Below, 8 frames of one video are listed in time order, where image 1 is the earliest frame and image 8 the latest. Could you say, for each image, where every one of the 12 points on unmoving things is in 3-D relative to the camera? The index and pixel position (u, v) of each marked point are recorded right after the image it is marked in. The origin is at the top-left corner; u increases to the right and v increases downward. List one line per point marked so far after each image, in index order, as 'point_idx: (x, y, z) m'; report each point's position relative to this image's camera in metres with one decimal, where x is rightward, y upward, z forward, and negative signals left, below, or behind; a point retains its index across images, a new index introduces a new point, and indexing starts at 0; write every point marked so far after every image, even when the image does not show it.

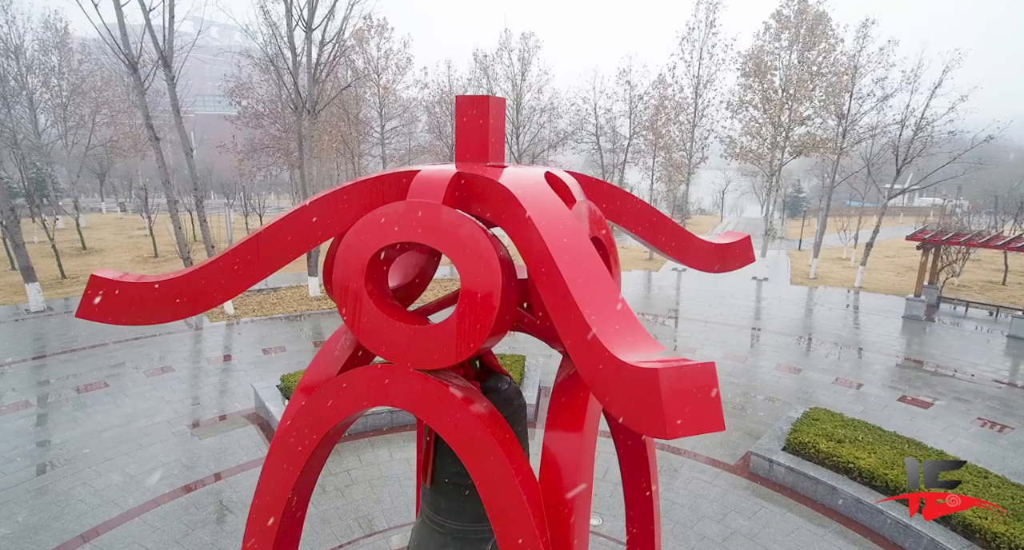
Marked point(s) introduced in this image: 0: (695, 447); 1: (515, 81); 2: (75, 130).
0: (+2.8, -2.6, +9.1) m
1: (0.0, +4.9, +15.0) m
2: (-14.9, +4.8, +20.0) m
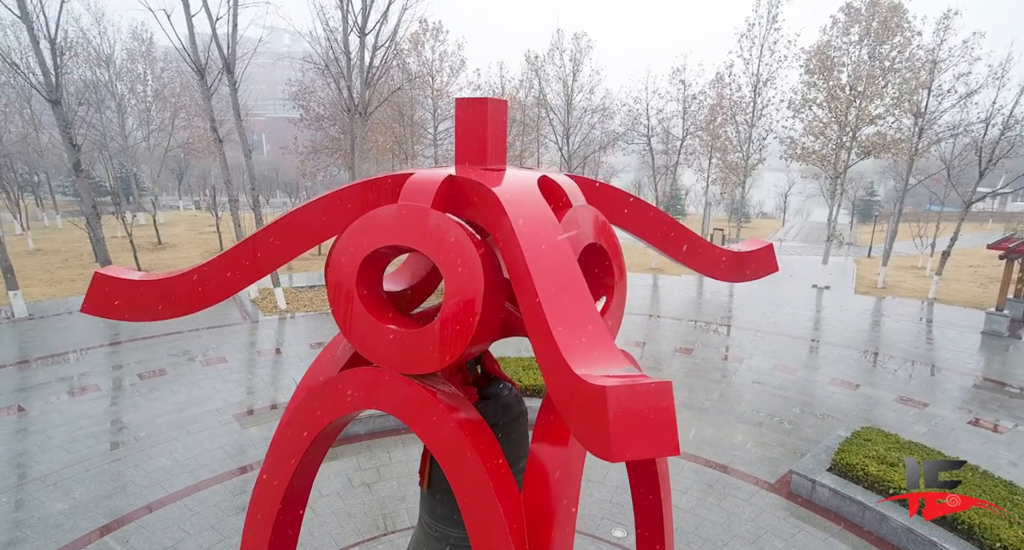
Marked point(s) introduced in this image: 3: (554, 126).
0: (+3.3, -2.8, +8.8) m
1: (+1.3, +4.8, +14.9) m
2: (-13.0, +5.1, +21.5) m
3: (+1.1, +4.7, +18.8) m
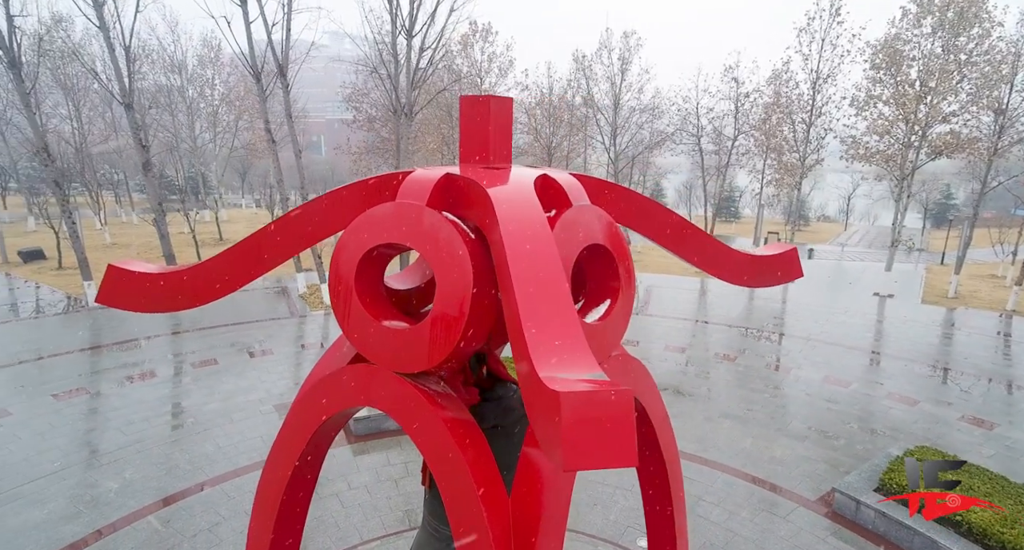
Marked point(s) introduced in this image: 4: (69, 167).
0: (+3.7, -2.8, +8.4) m
1: (+2.5, +4.8, +14.7) m
2: (-11.1, +5.4, +22.7) m
3: (+2.6, +4.6, +18.6) m
4: (-11.8, +2.9, +15.8) m
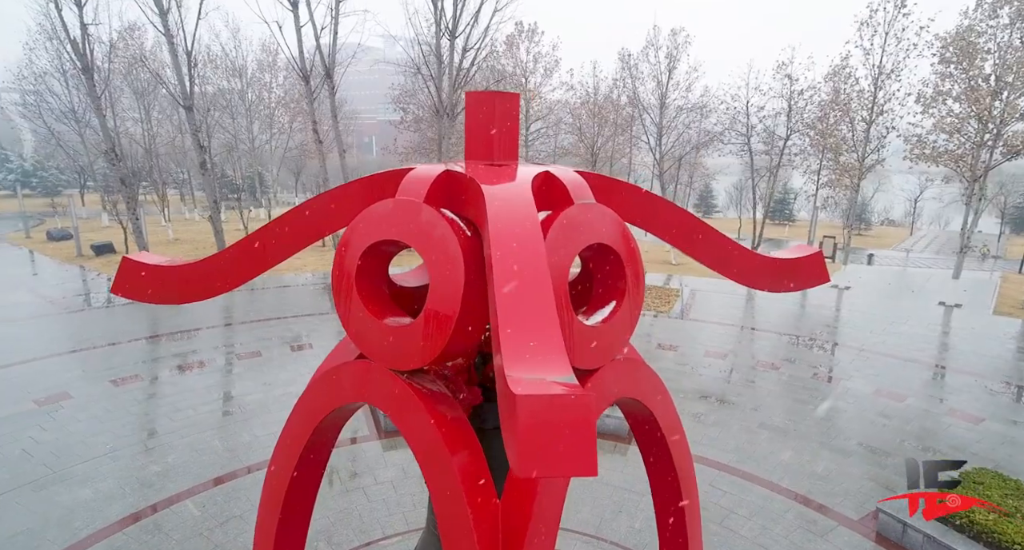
0: (+4.0, -2.9, +8.0) m
1: (+3.5, +4.7, +14.3) m
2: (-9.2, +5.5, +23.6) m
3: (+4.1, +4.5, +18.2) m
4: (-10.6, +3.1, +16.8) m
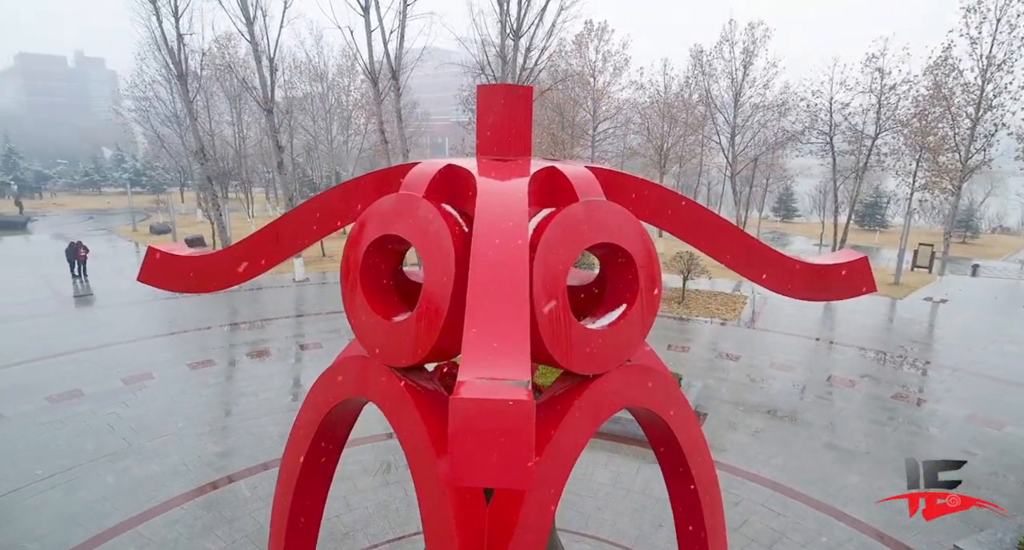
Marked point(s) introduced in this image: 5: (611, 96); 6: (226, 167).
0: (+4.5, -3.0, +7.3) m
1: (+5.1, +4.6, +13.6) m
2: (-6.2, +5.6, +24.5) m
3: (+6.1, +4.4, +17.4) m
4: (-8.6, +3.3, +18.0) m
5: (+3.1, +5.5, +18.4) m
6: (-8.6, +3.3, +18.0) m
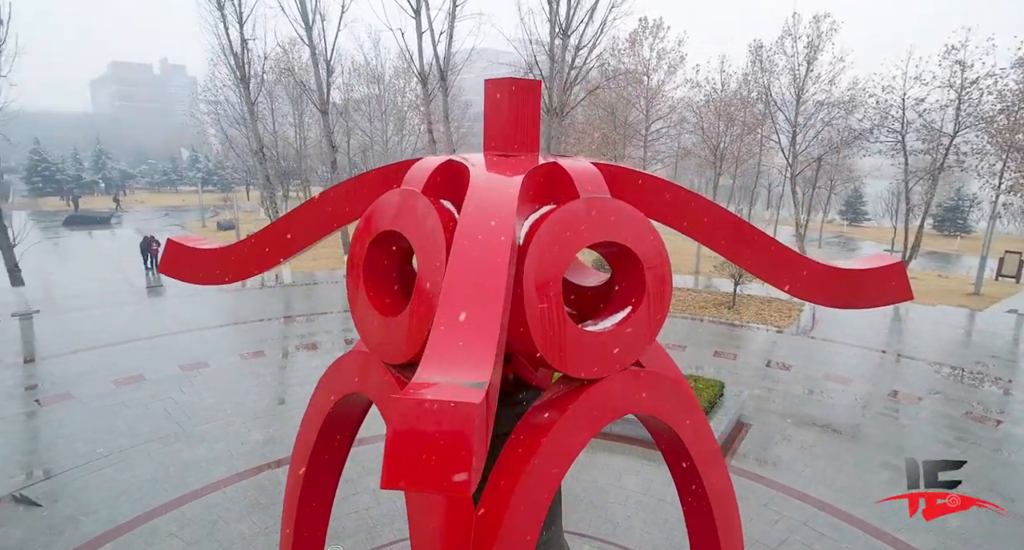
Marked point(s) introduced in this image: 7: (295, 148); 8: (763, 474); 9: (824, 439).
0: (+4.8, -3.2, +6.7) m
1: (+6.2, +4.4, +12.9) m
2: (-3.9, +5.7, +24.9) m
3: (+7.6, +4.2, +16.6) m
4: (-7.1, +3.4, +18.6) m
5: (+4.7, +5.4, +17.9) m
6: (-7.0, +3.4, +18.7) m
7: (-7.0, +4.1, +19.2) m
8: (+3.4, -2.7, +8.1) m
9: (+4.8, -2.5, +9.1) m
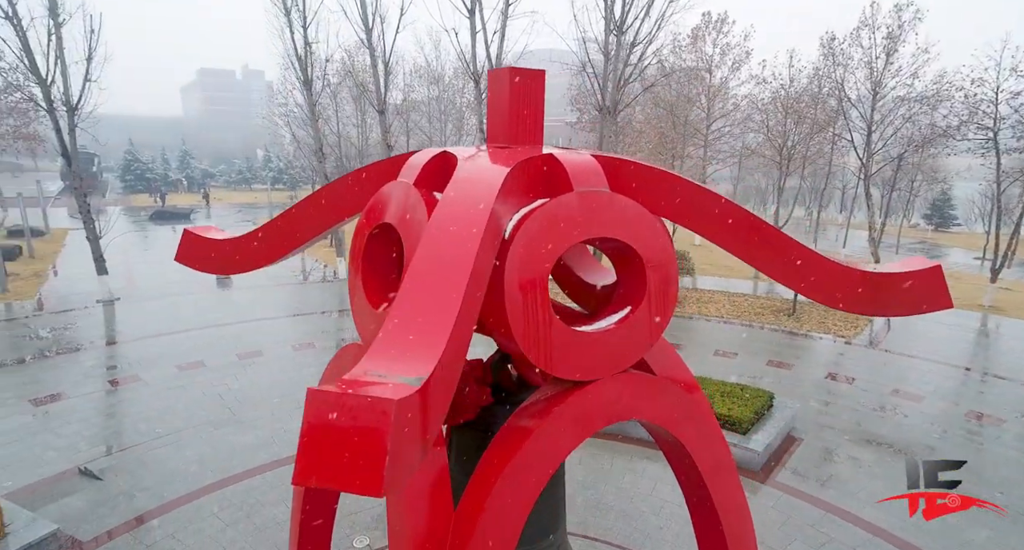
0: (+5.1, -3.3, +6.0) m
1: (+7.3, +4.3, +12.0) m
2: (-1.4, +5.7, +25.0) m
3: (+9.1, +4.0, +15.5) m
4: (-5.3, +3.5, +19.1) m
5: (+6.4, +5.3, +17.2) m
6: (-5.2, +3.5, +19.2) m
7: (-5.1, +4.2, +19.7) m
8: (+3.8, -2.8, +7.5) m
9: (+5.3, -2.6, +8.3) m
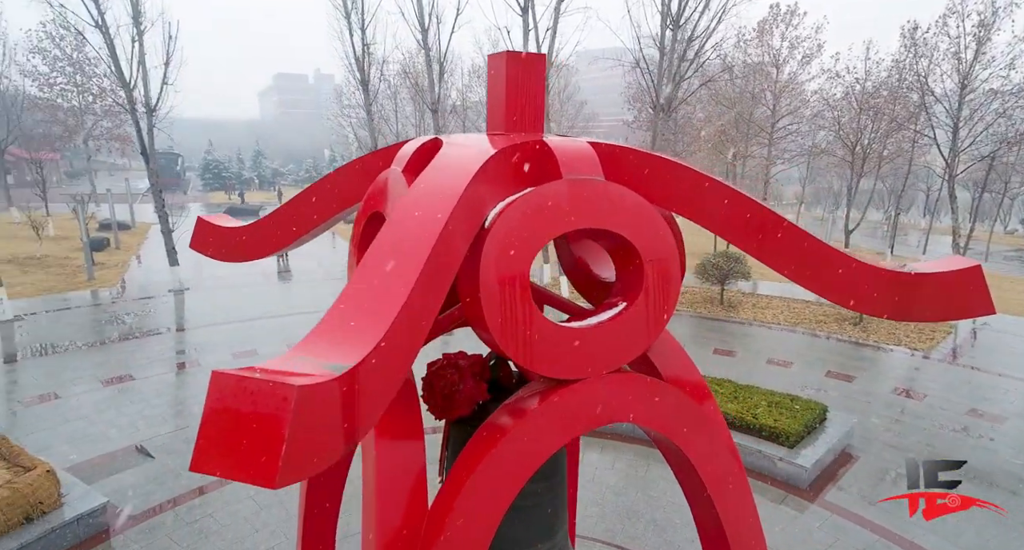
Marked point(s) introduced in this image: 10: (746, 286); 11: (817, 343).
0: (+5.4, -3.4, +5.3) m
1: (+8.4, +4.1, +11.1) m
2: (+1.0, +5.7, +24.8) m
3: (+10.5, +3.8, +14.3) m
4: (-3.4, +3.6, +19.3) m
5: (+8.0, +5.1, +16.2) m
6: (-3.4, +3.6, +19.4) m
7: (-3.2, +4.3, +19.9) m
8: (+4.3, -2.9, +6.9) m
9: (+5.9, -2.8, +7.6) m
10: (+7.3, -0.4, +18.4) m
11: (+6.7, -1.5, +12.7) m
